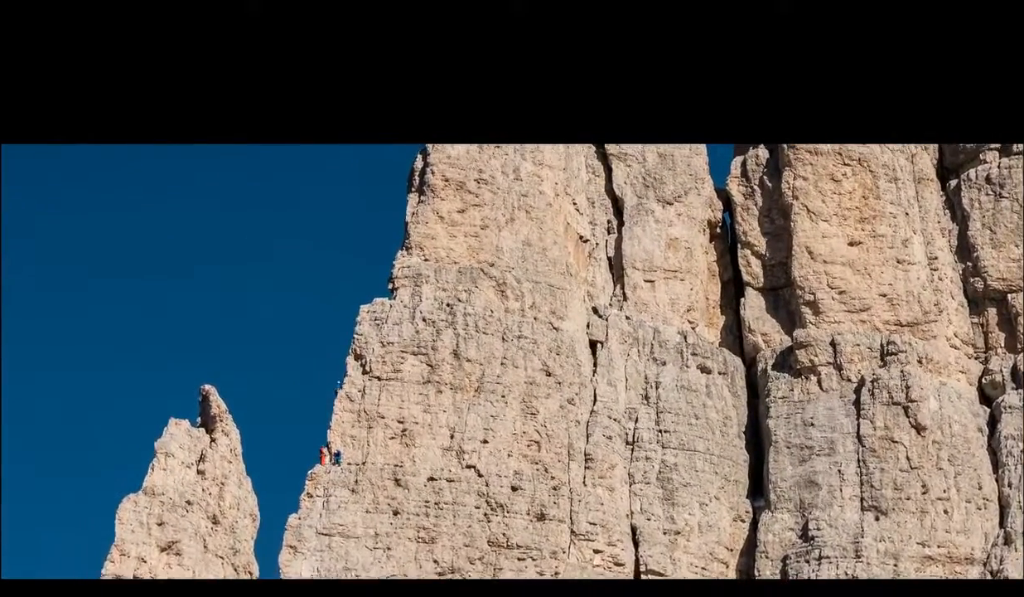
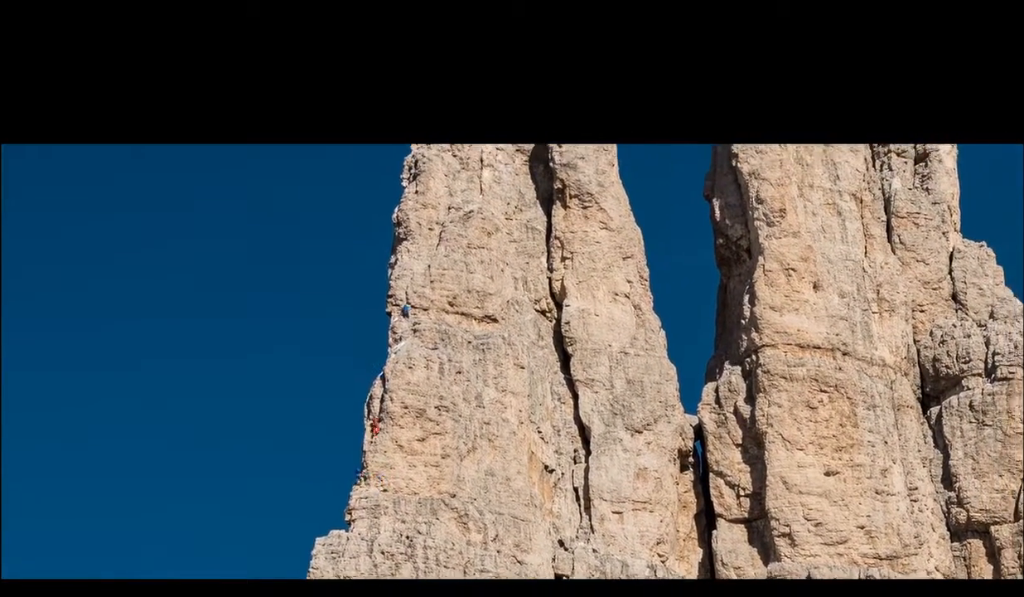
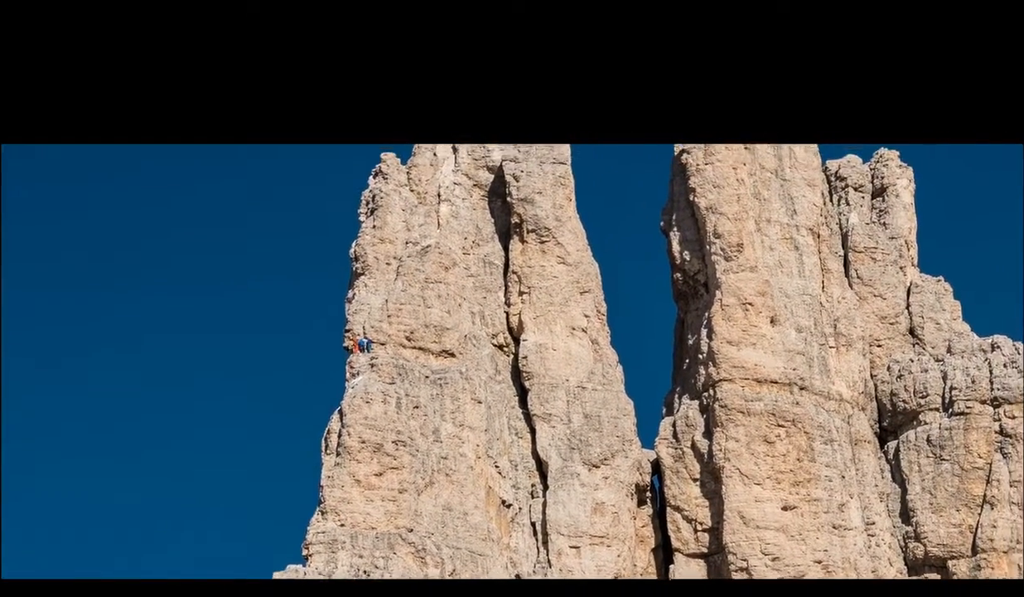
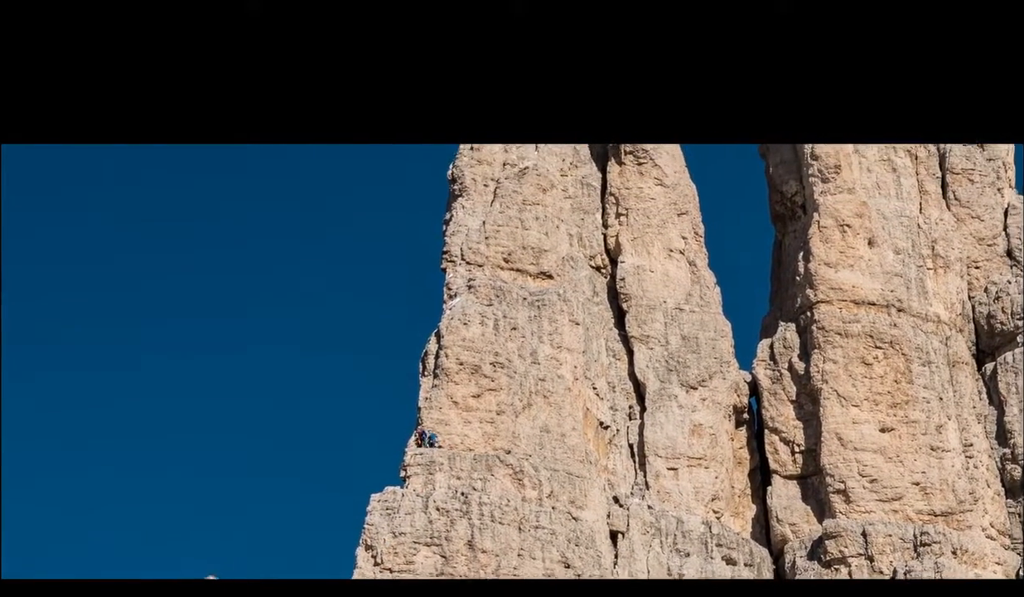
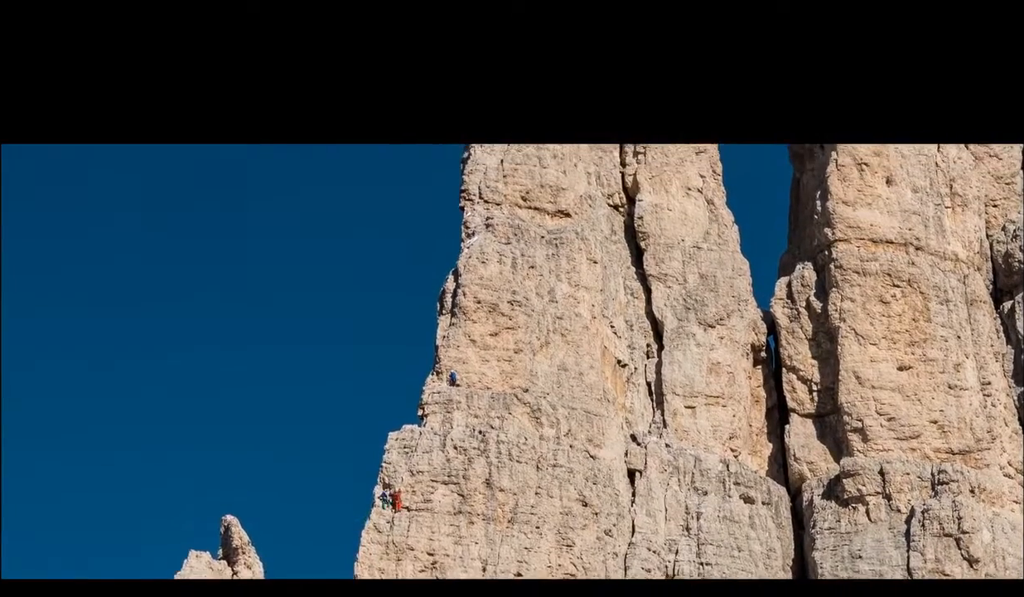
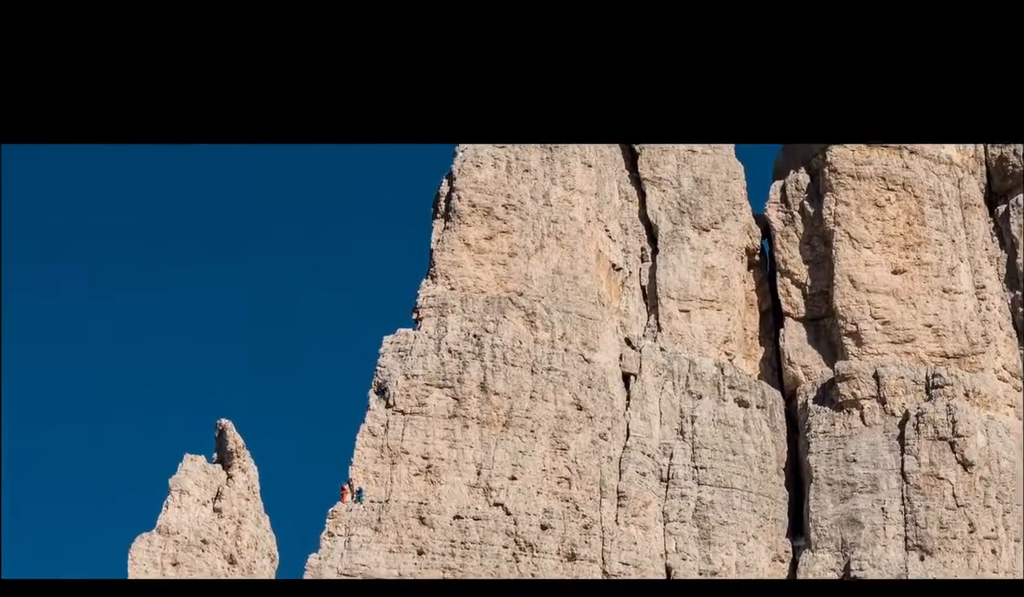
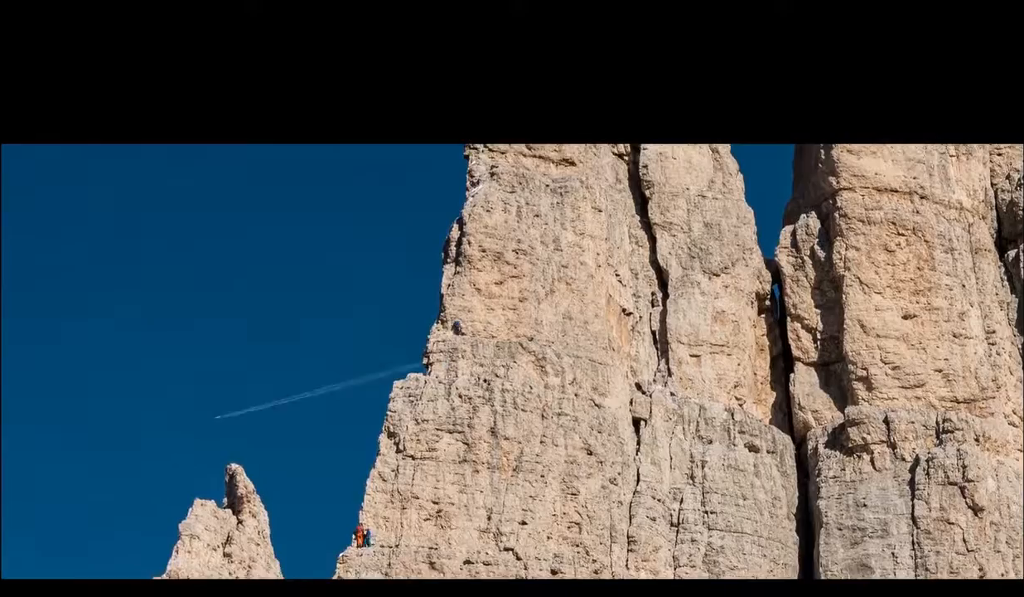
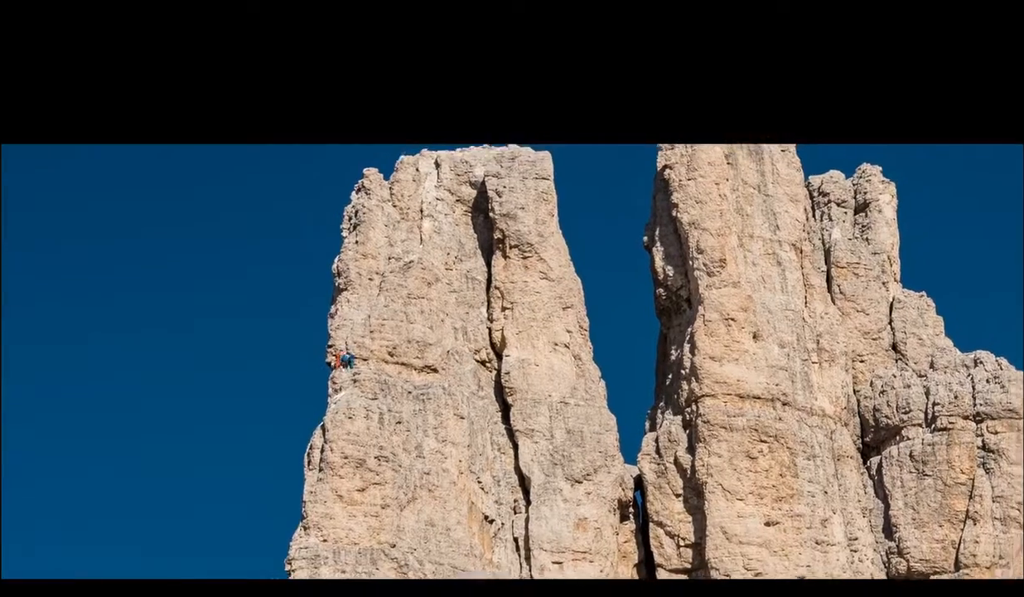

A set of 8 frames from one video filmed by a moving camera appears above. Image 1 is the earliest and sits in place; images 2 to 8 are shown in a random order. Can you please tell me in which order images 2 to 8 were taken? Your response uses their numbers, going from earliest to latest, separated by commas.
6, 7, 5, 4, 2, 3, 8
